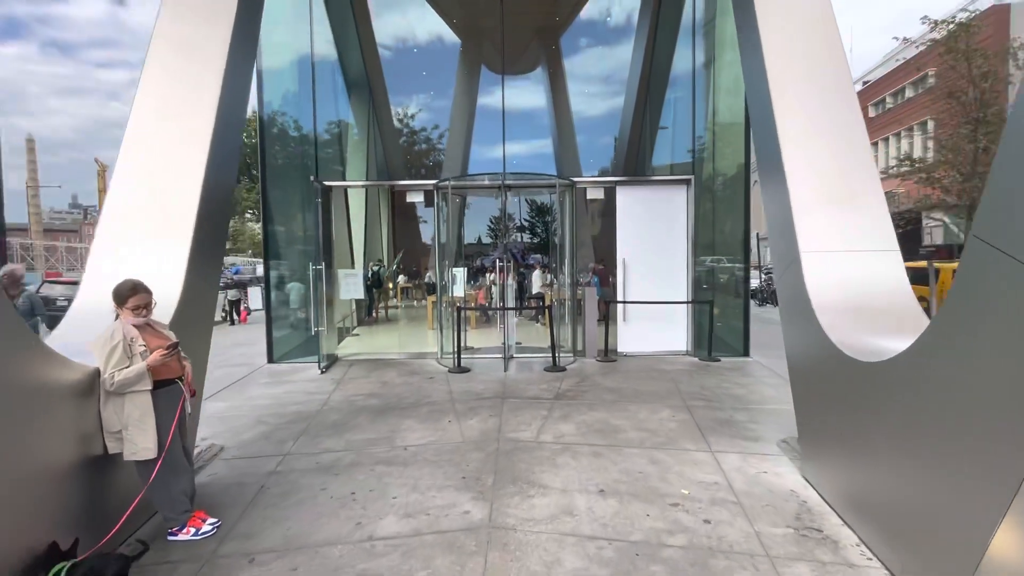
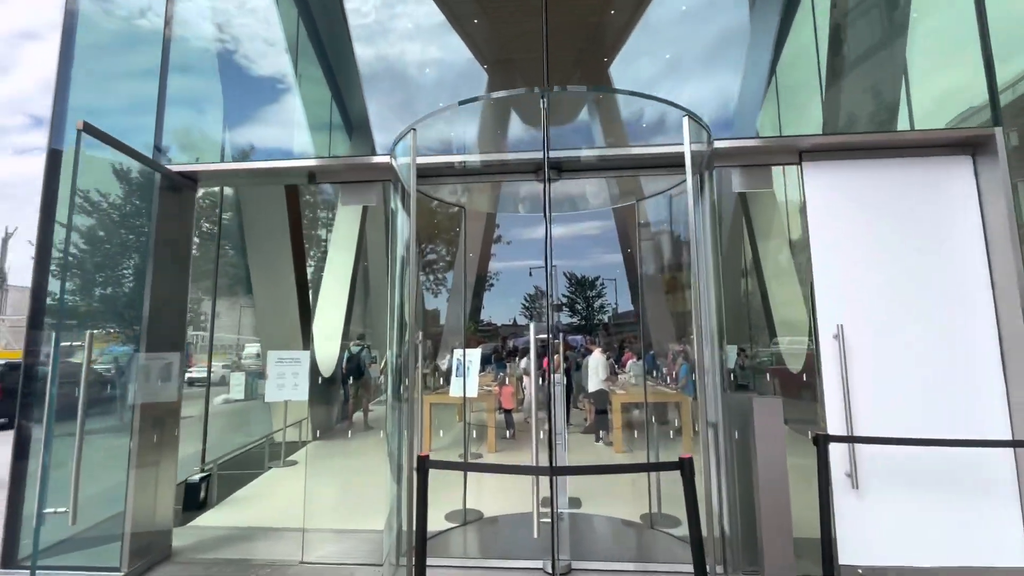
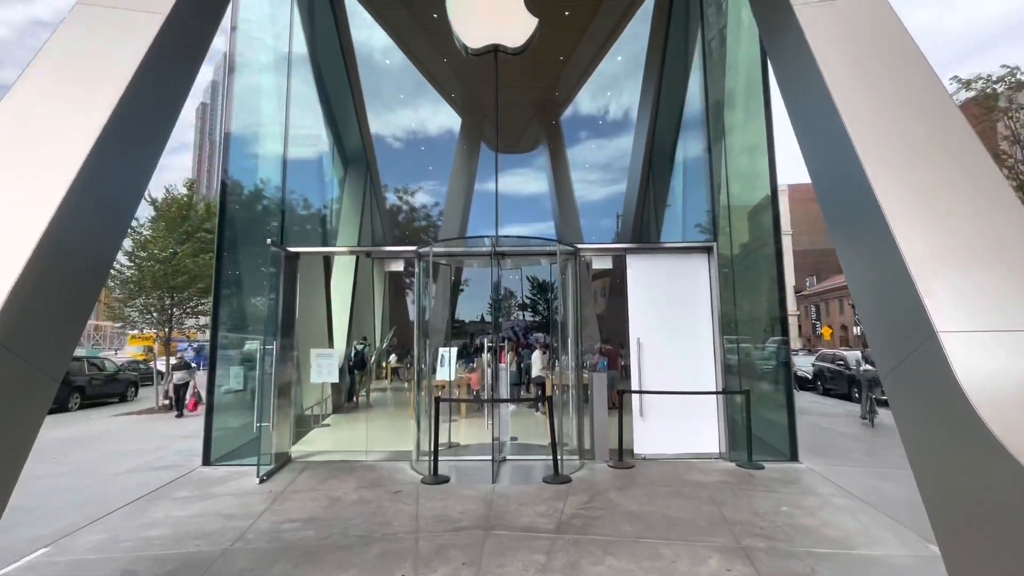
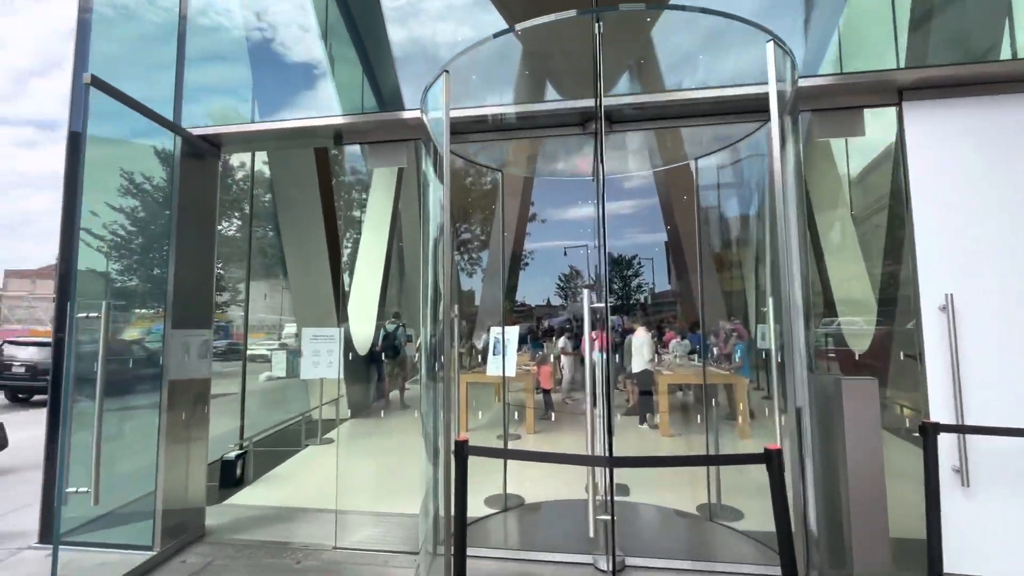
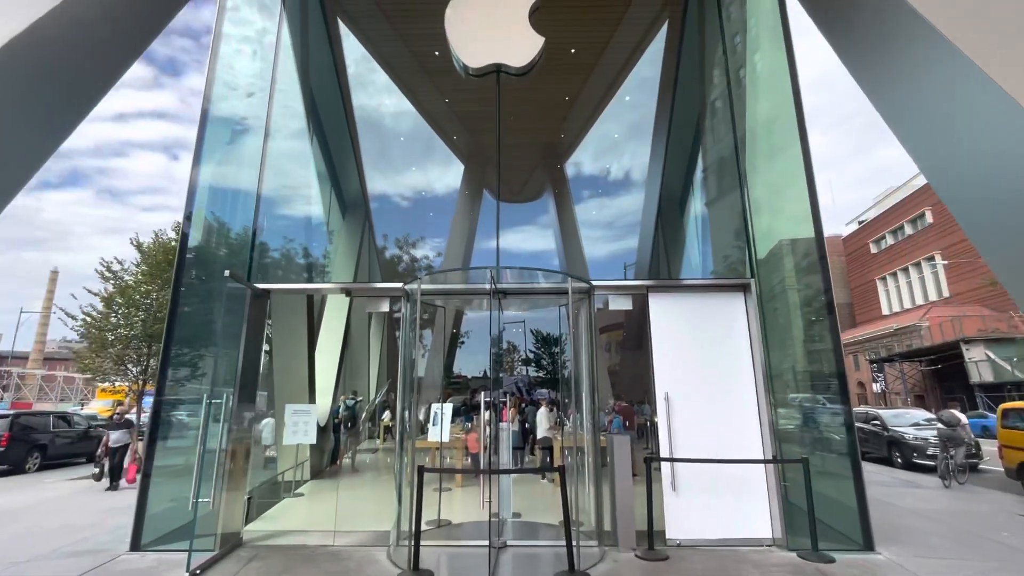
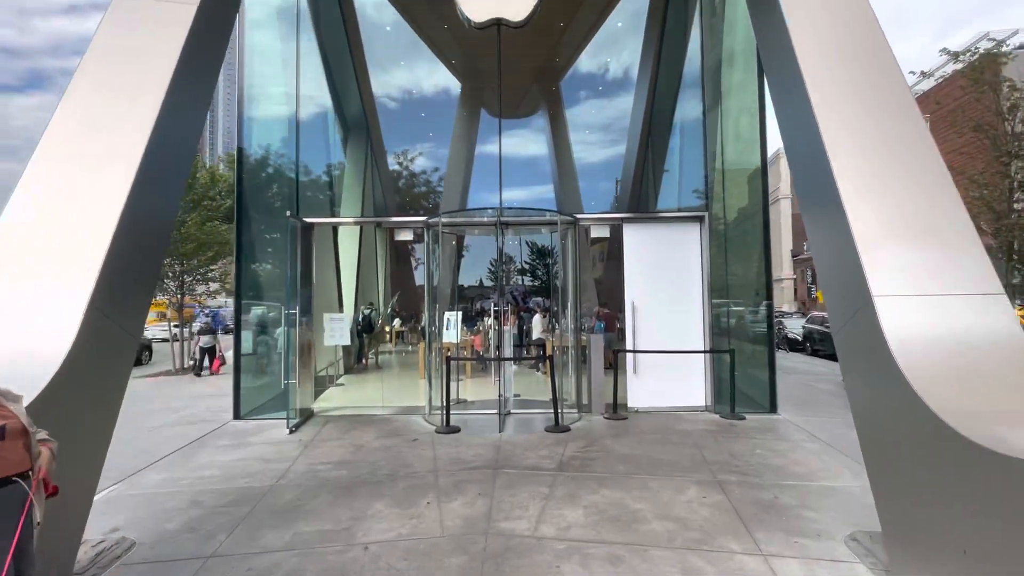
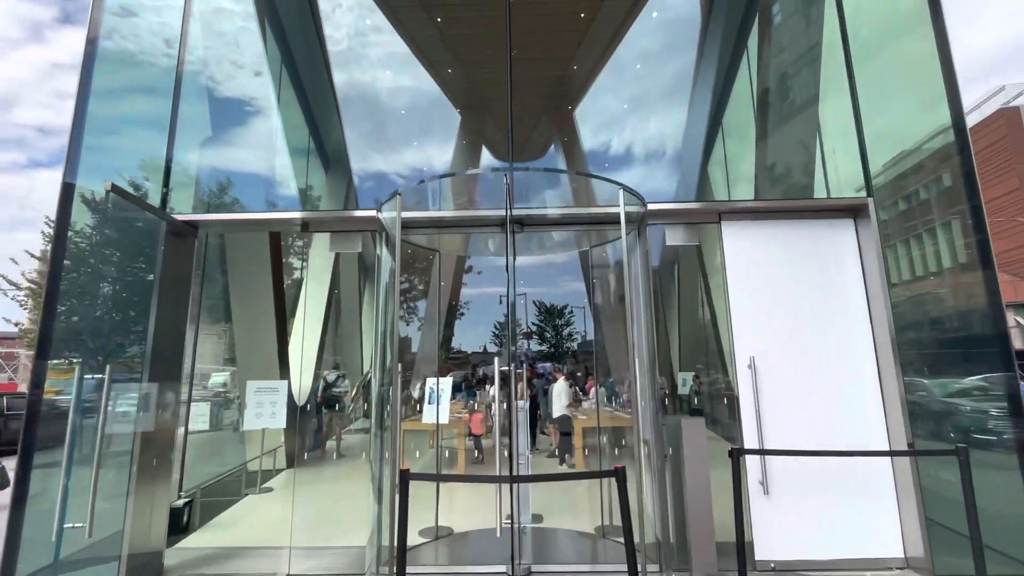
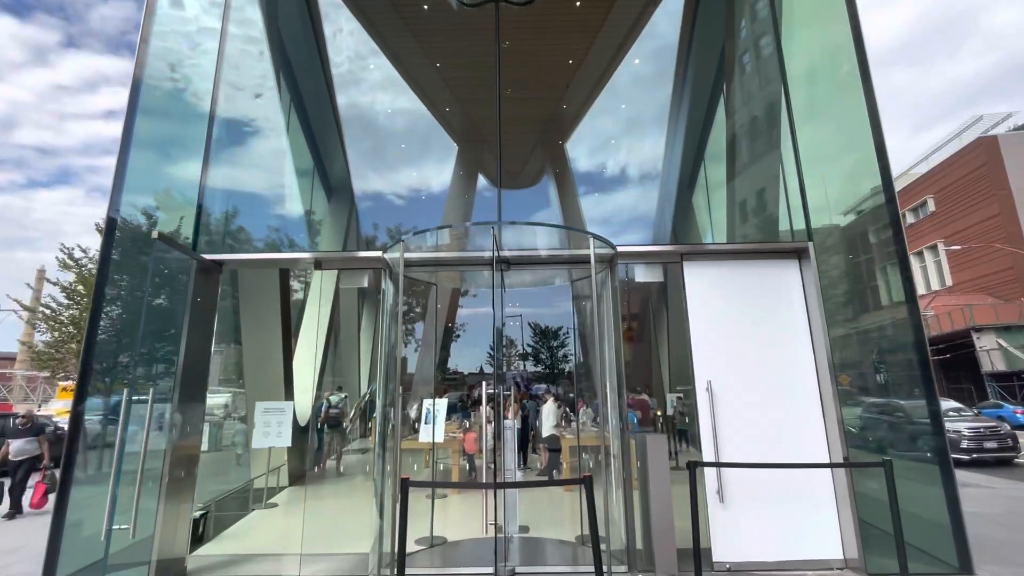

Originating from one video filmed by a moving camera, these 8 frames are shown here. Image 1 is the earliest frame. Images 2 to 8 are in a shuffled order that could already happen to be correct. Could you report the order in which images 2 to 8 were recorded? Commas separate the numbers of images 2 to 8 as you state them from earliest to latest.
6, 3, 5, 8, 7, 2, 4
